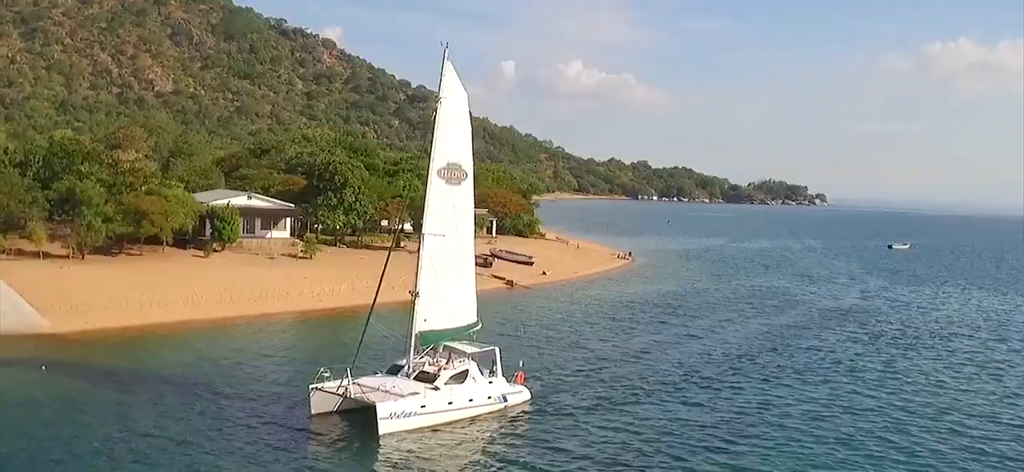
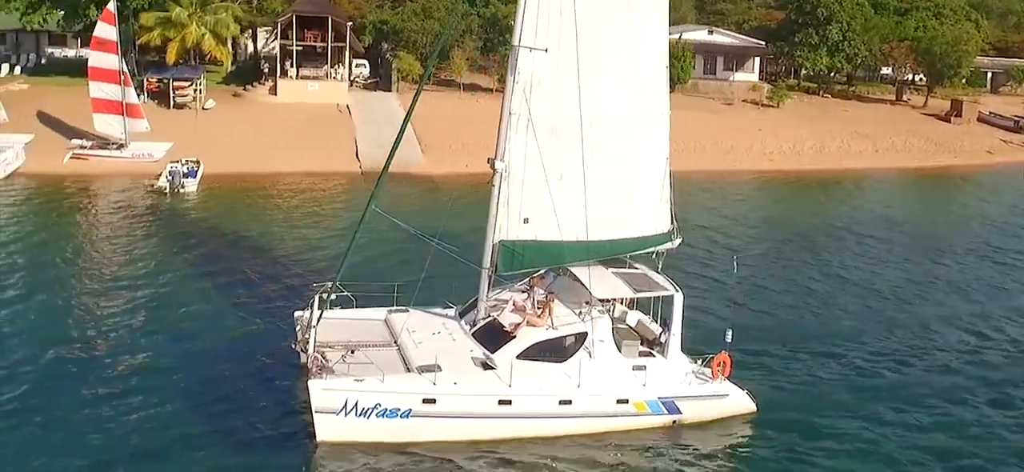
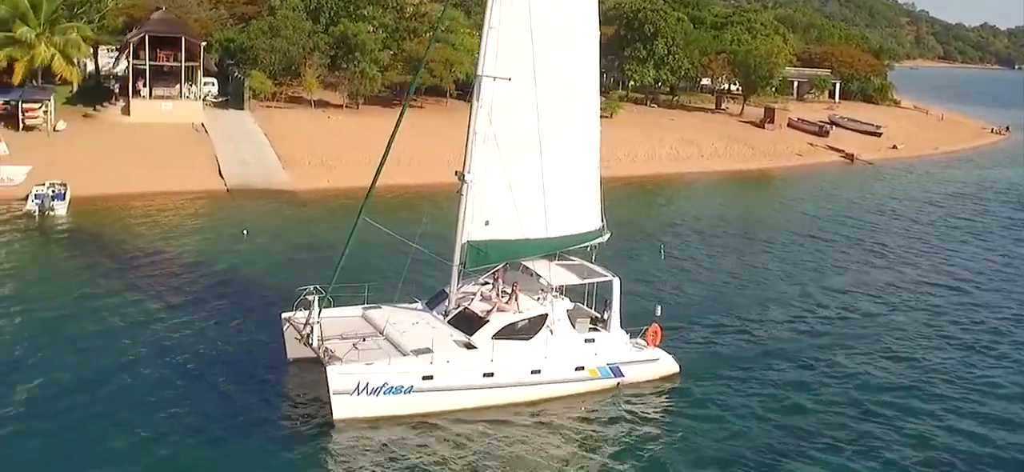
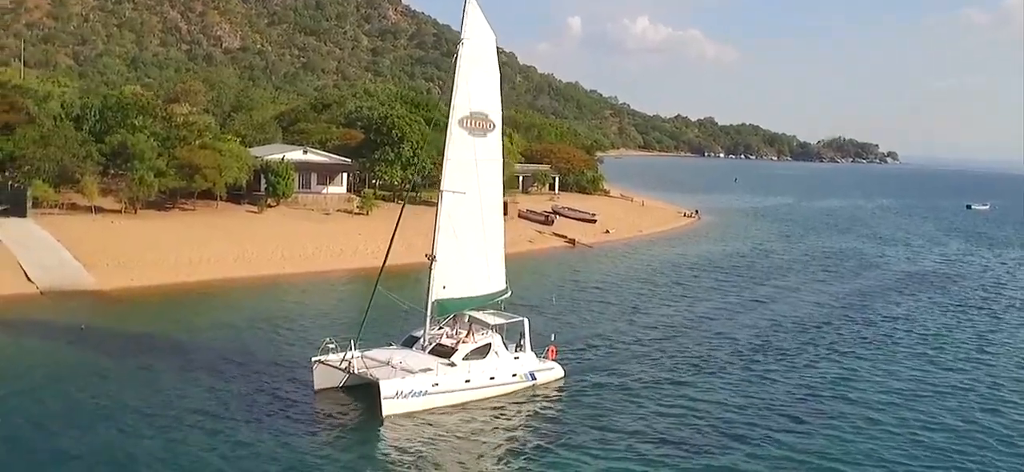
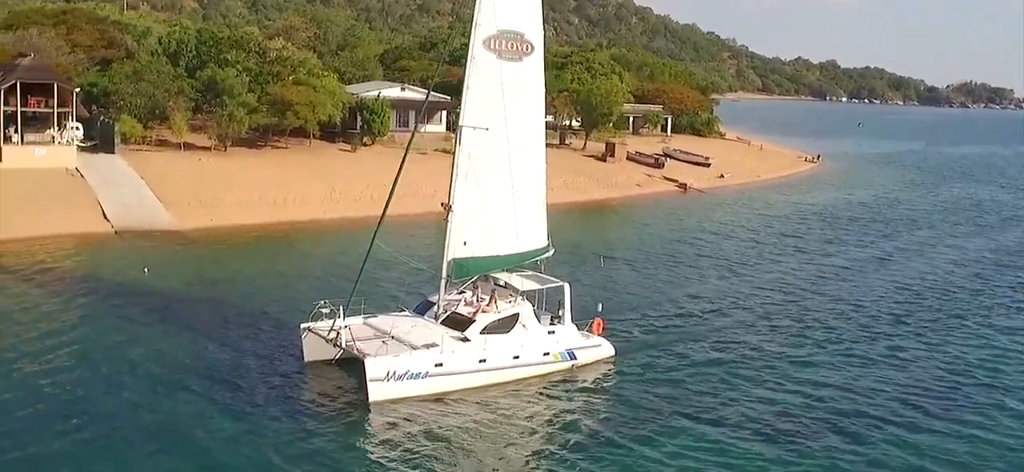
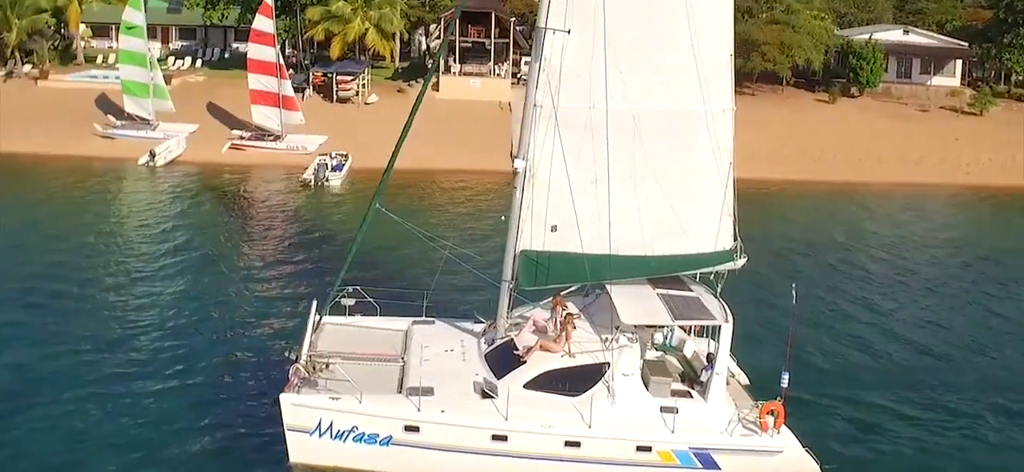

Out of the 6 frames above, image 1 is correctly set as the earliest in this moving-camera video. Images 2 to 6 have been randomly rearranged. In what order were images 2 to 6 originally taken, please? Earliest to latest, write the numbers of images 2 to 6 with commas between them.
4, 5, 3, 2, 6
